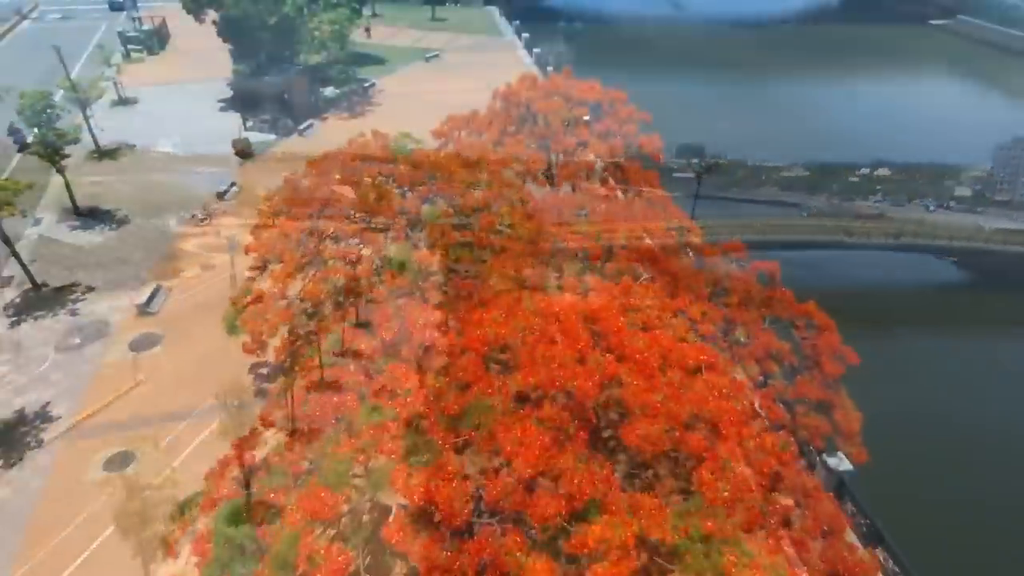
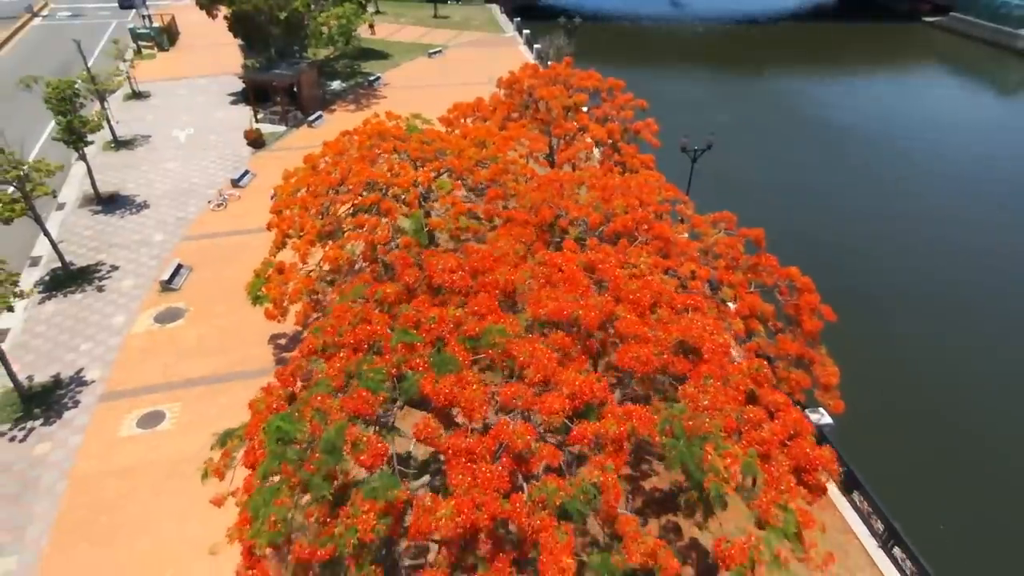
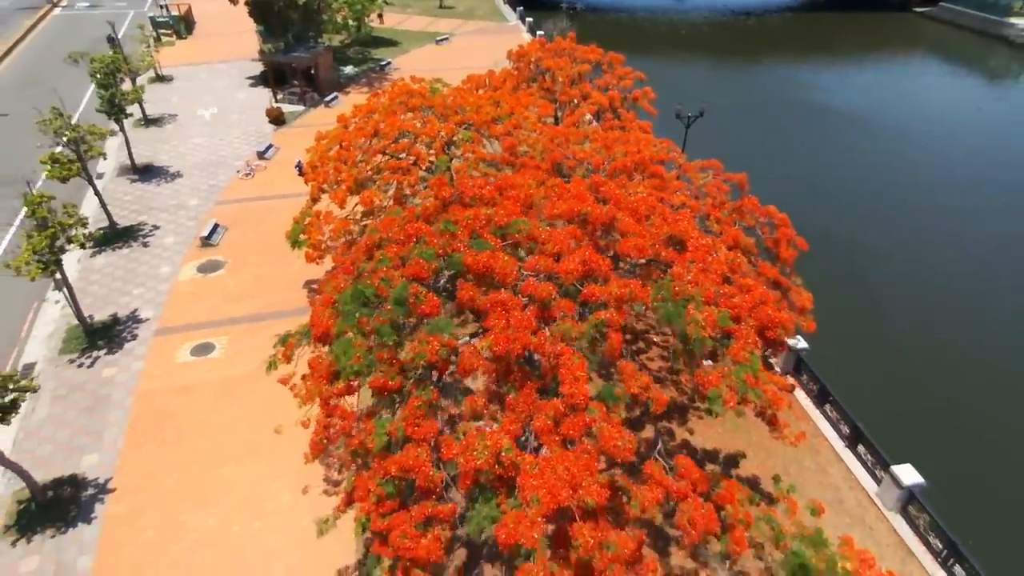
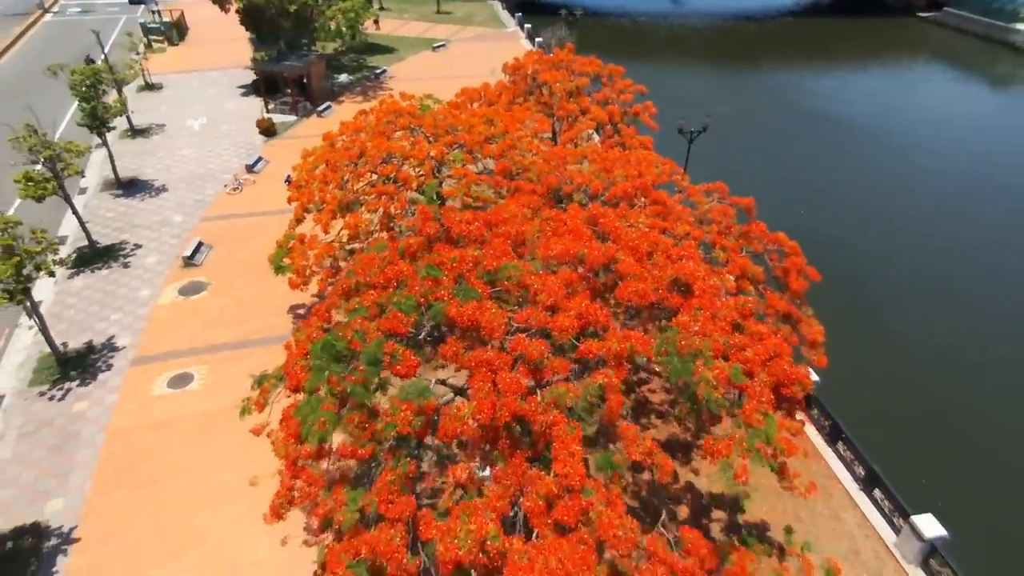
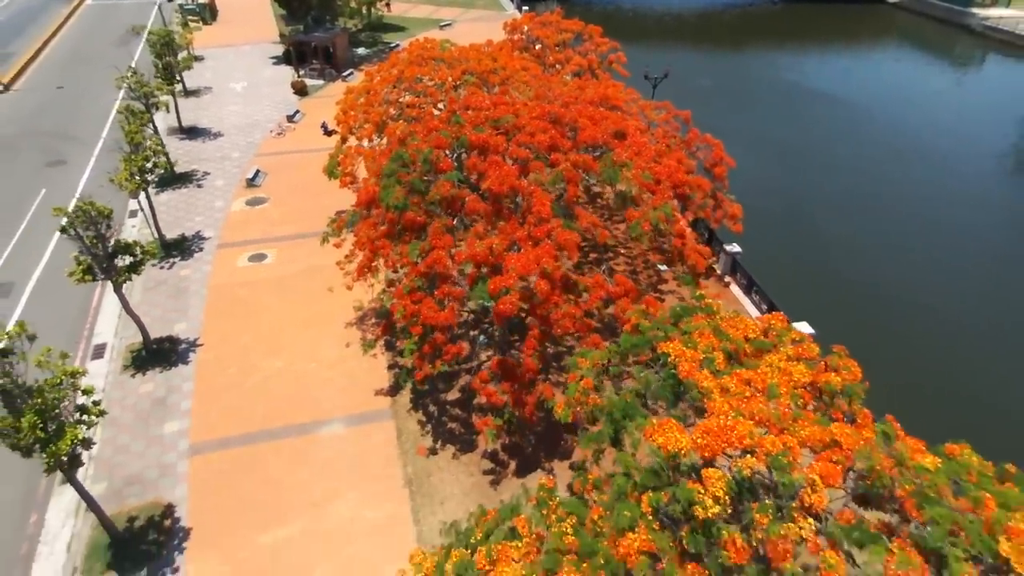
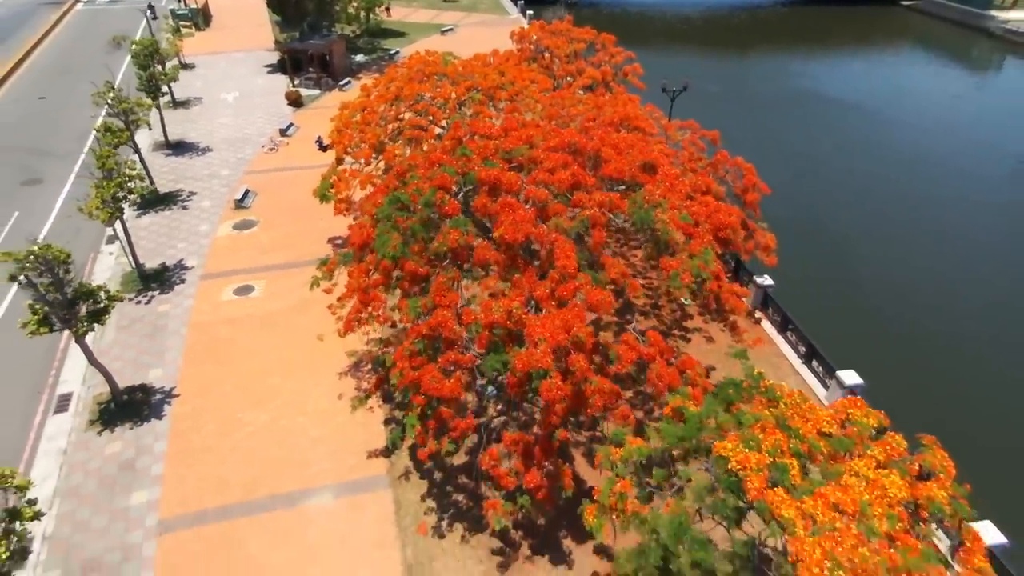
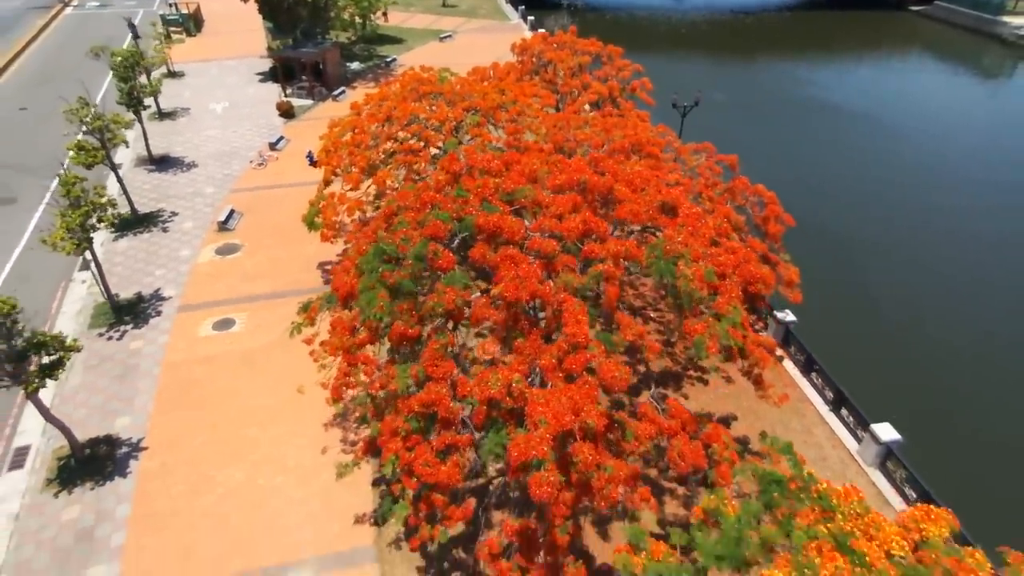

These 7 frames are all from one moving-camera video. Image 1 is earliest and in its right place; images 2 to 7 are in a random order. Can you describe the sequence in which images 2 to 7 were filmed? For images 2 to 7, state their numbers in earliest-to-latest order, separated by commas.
2, 4, 3, 7, 6, 5
